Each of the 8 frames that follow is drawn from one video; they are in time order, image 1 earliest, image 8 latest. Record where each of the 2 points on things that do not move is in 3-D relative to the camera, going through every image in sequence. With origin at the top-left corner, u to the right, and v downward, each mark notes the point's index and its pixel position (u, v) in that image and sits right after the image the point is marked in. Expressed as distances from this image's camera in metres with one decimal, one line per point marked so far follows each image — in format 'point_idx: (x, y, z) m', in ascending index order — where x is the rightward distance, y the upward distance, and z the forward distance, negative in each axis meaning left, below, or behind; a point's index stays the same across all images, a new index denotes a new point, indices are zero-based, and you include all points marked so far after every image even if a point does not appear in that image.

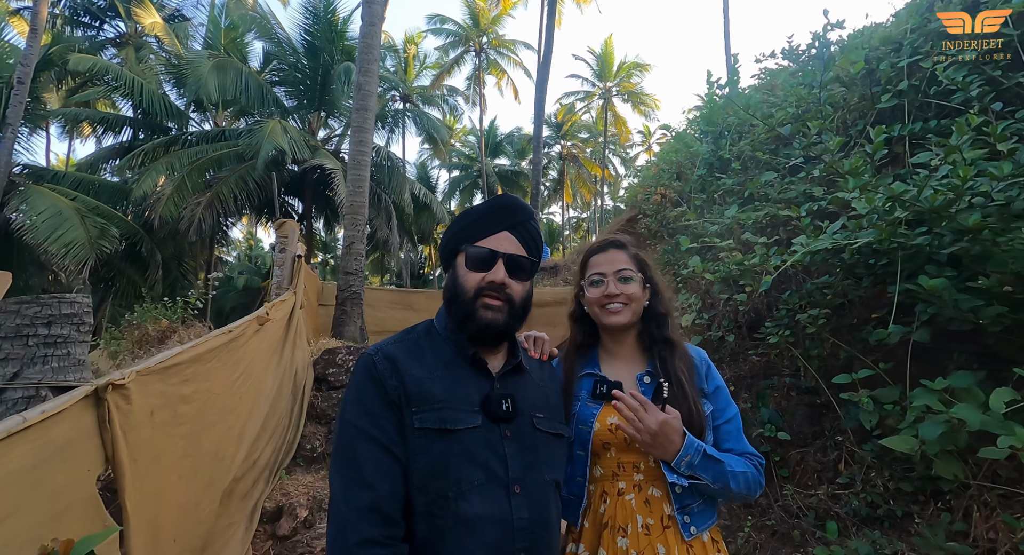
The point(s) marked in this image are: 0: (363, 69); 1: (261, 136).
0: (-2.2, +3.0, +7.9) m
1: (-7.1, +4.0, +15.1) m
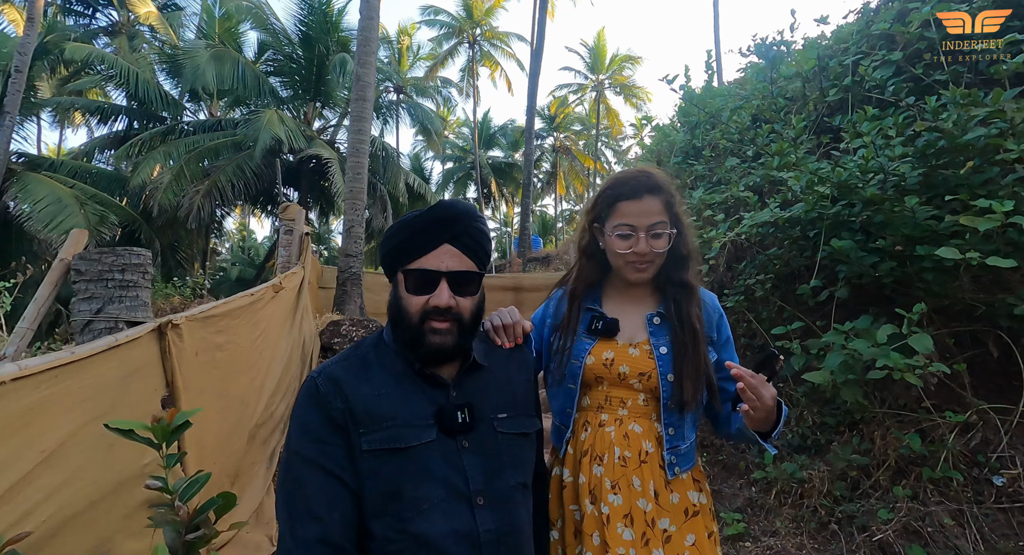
0: (-2.3, +3.3, +8.3) m
1: (-7.3, +4.3, +15.4) m
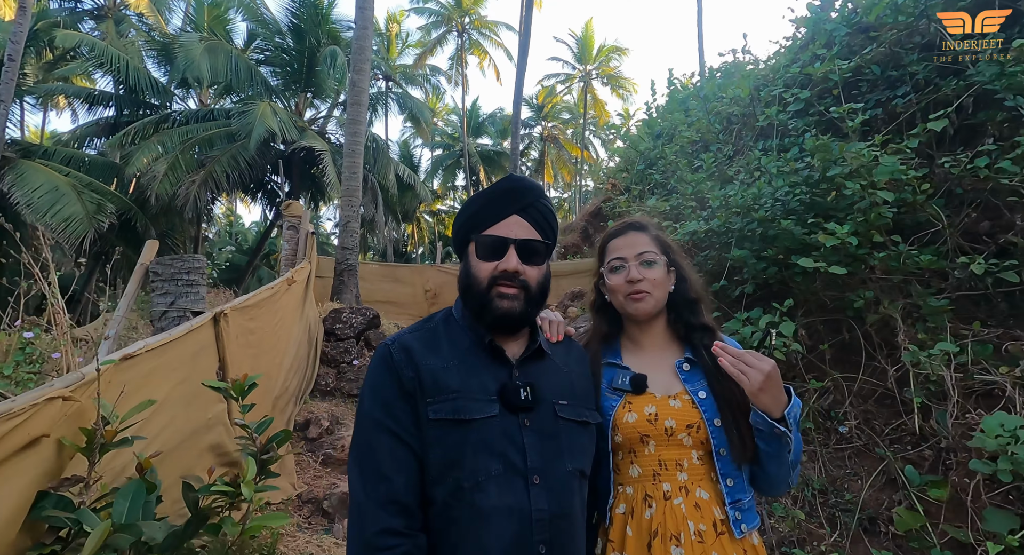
0: (-2.6, +3.4, +8.9) m
1: (-7.7, +4.7, +15.9) m
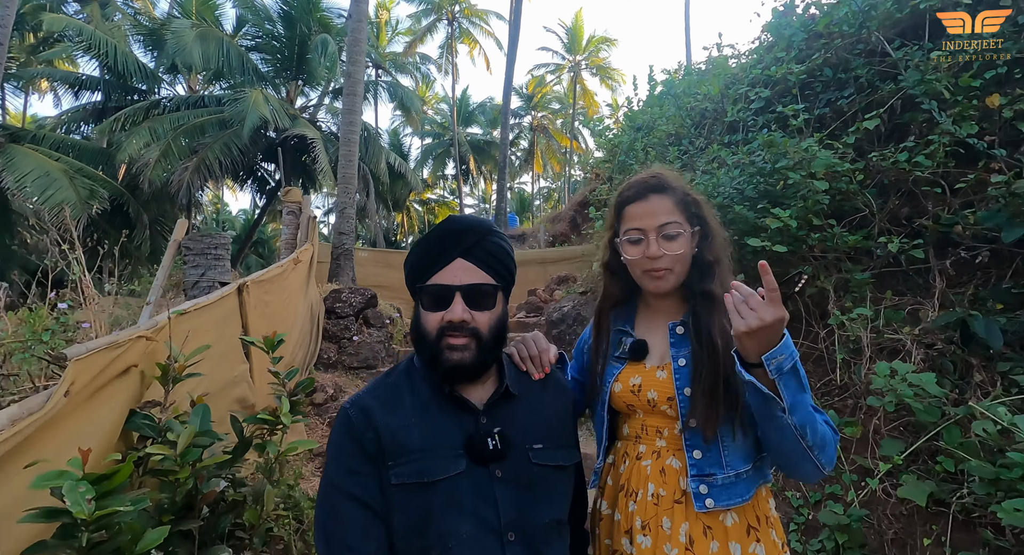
0: (-2.7, +3.7, +9.2) m
1: (-8.0, +5.1, +16.1) m
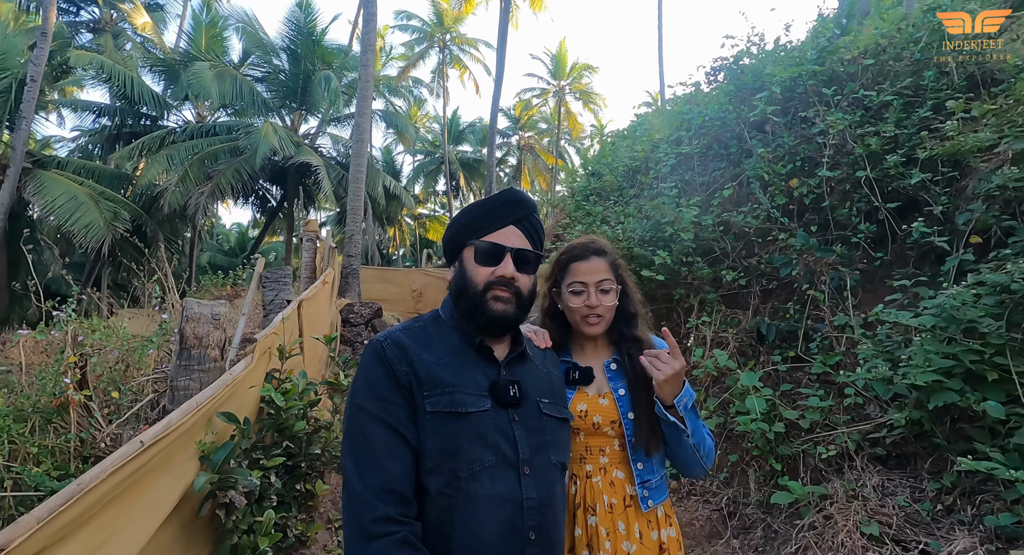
0: (-3.1, +3.4, +11.0) m
1: (-8.5, +4.7, +17.8) m
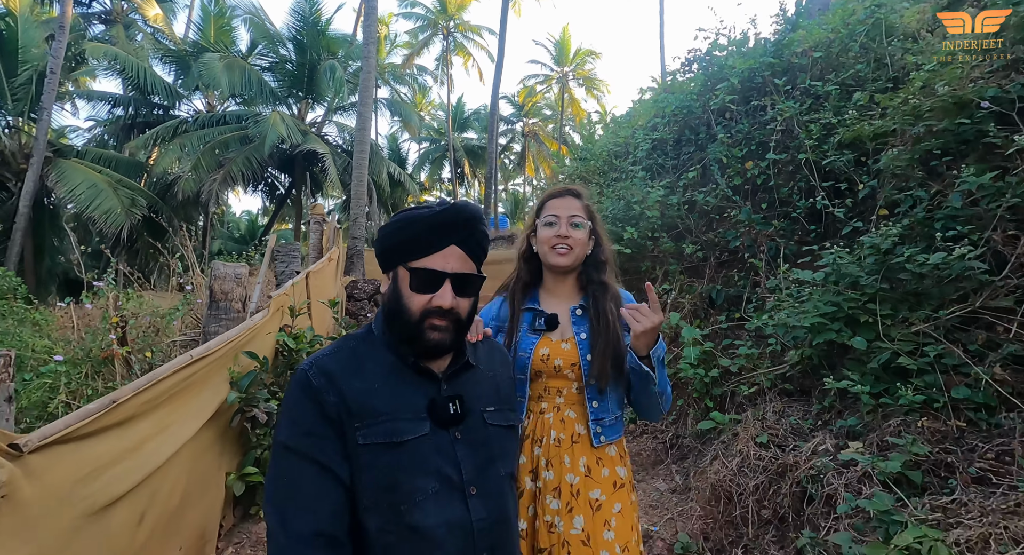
0: (-3.2, +3.8, +11.5) m
1: (-8.5, +5.2, +18.4) m
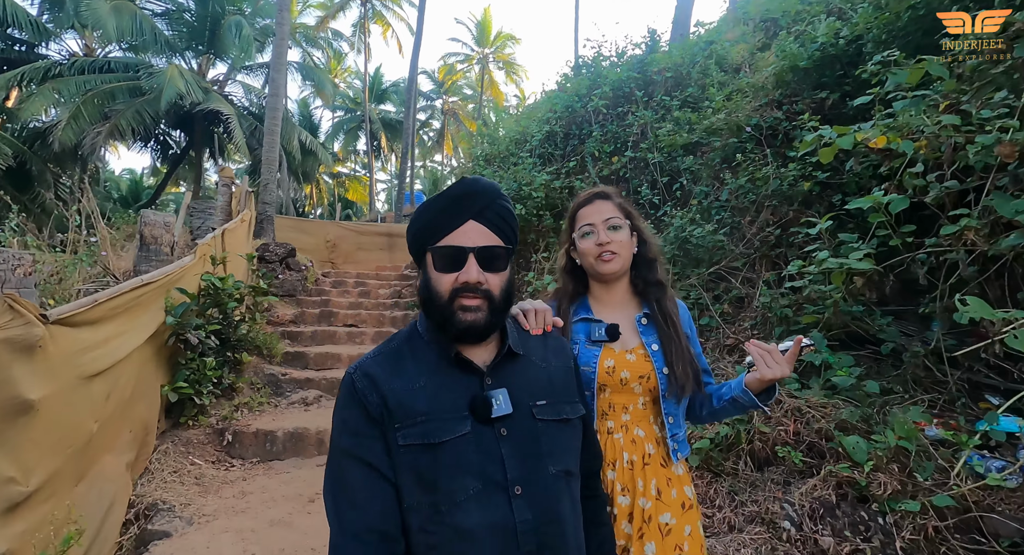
0: (-5.1, +4.6, +11.7) m
1: (-11.4, +6.5, +17.6) m
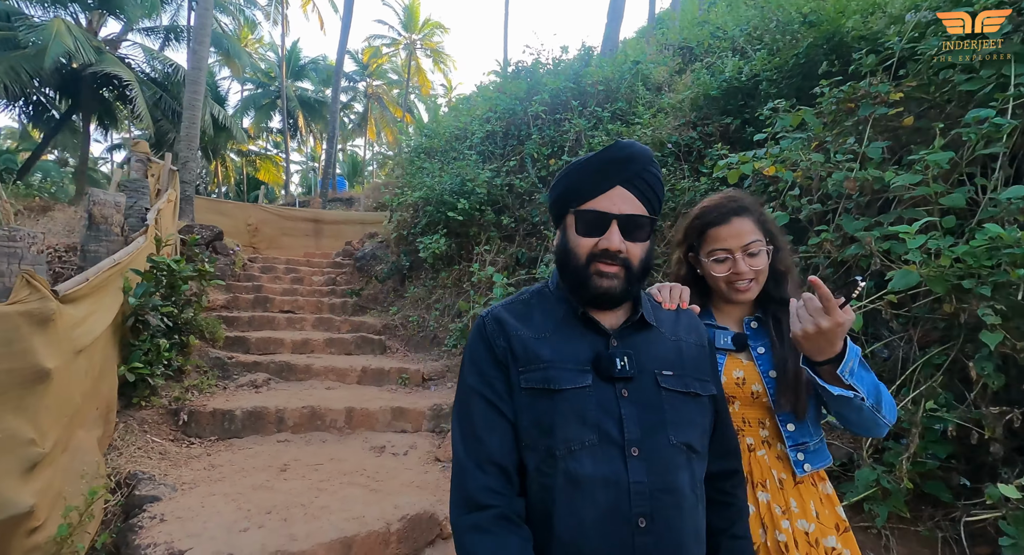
0: (-6.5, +4.9, +11.3) m
1: (-13.5, +7.0, +16.1) m
